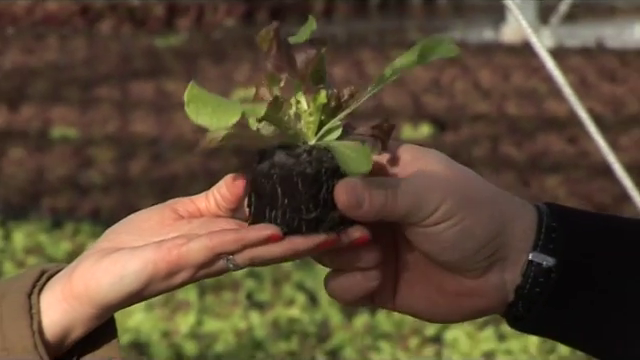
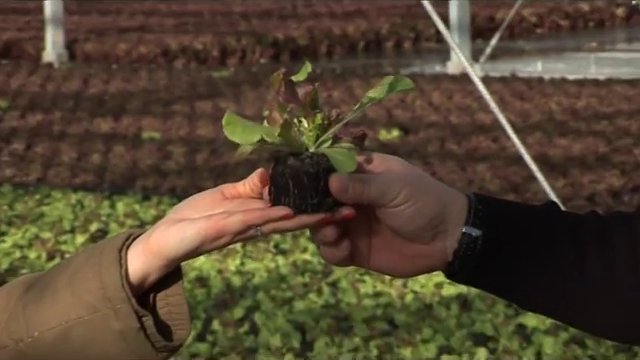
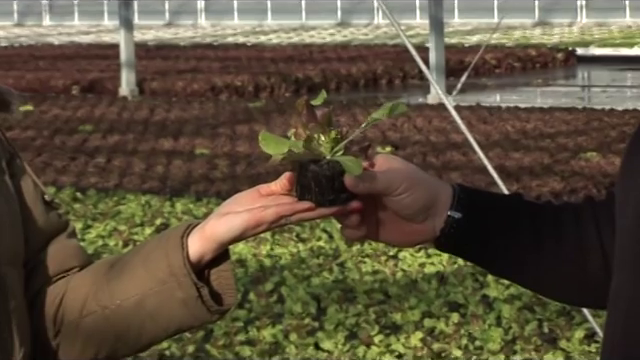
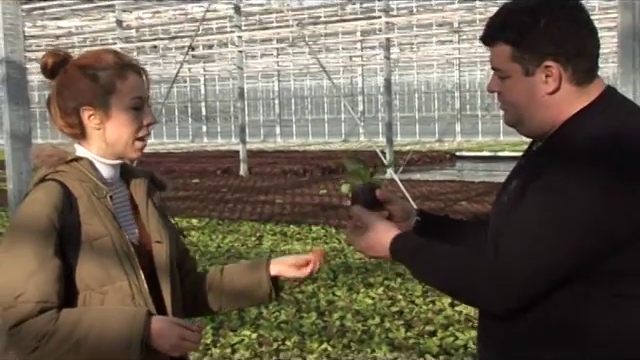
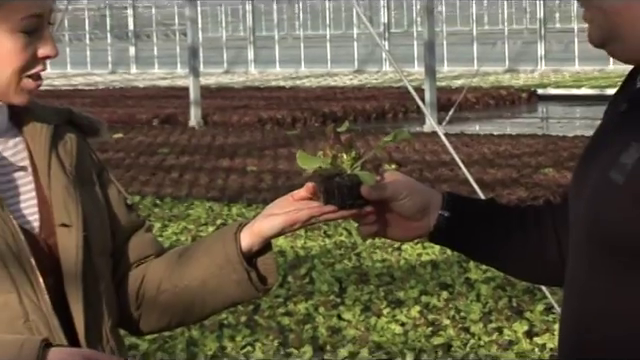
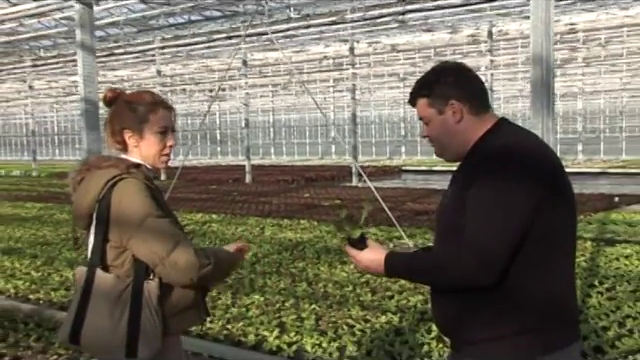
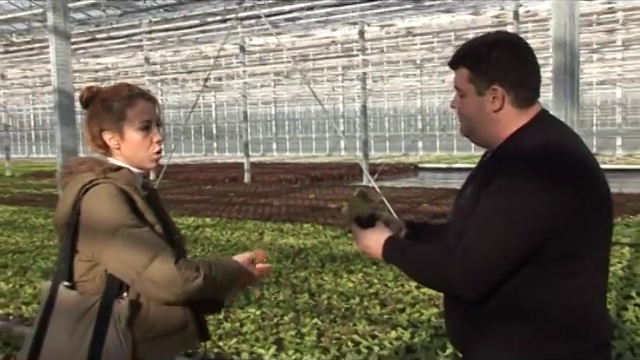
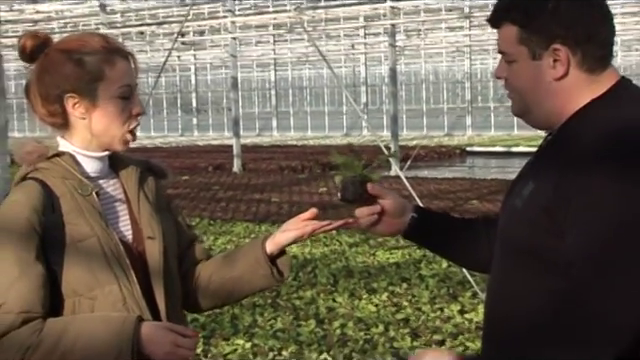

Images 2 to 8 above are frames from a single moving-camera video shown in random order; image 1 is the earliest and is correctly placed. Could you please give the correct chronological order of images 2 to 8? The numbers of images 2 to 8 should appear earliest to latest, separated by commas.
2, 3, 5, 8, 4, 7, 6
